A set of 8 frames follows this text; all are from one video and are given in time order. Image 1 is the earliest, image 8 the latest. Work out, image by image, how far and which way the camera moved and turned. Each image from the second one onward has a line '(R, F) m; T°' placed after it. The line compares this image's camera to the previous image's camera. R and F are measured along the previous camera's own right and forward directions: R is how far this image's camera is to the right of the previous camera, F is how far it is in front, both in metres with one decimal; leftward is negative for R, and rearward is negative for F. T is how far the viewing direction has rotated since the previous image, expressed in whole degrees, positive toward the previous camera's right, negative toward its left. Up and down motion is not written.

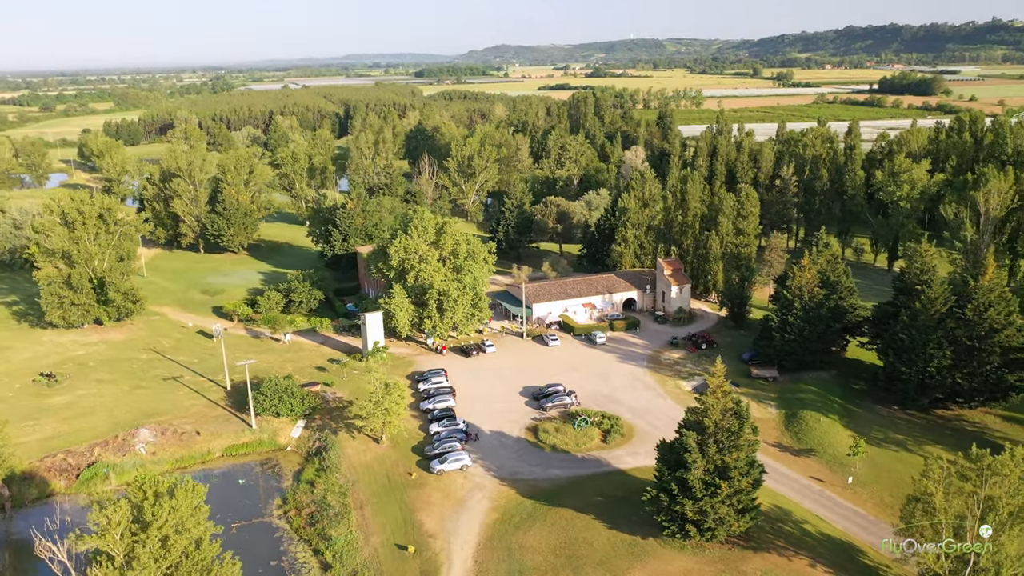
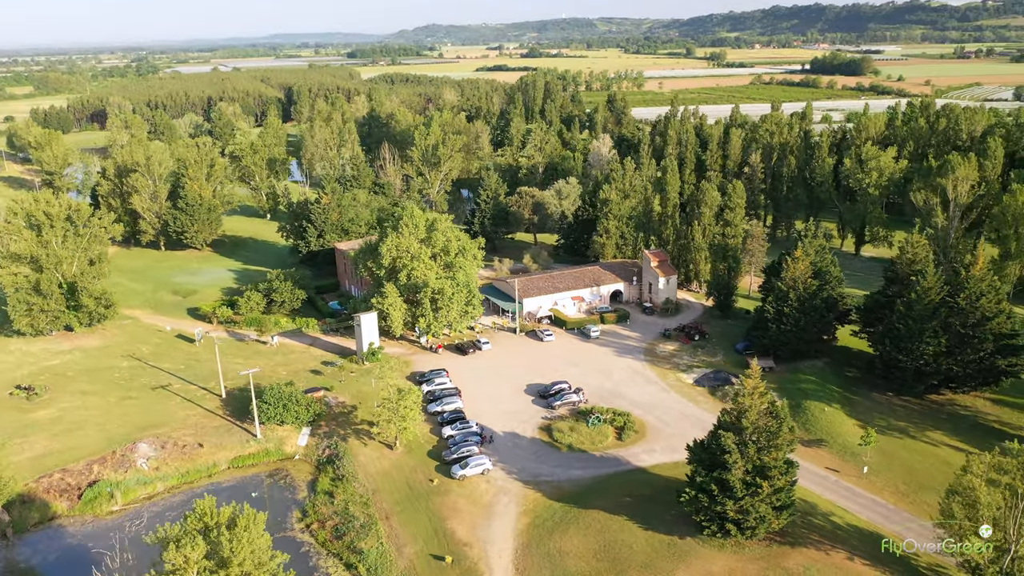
(-4.0, +0.4) m; +4°
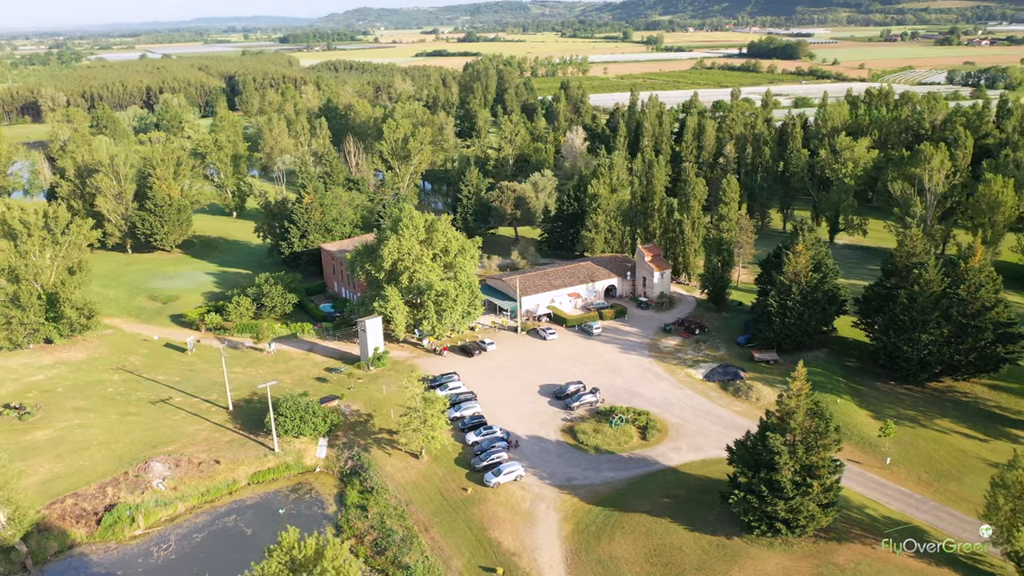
(-4.4, +0.4) m; +4°
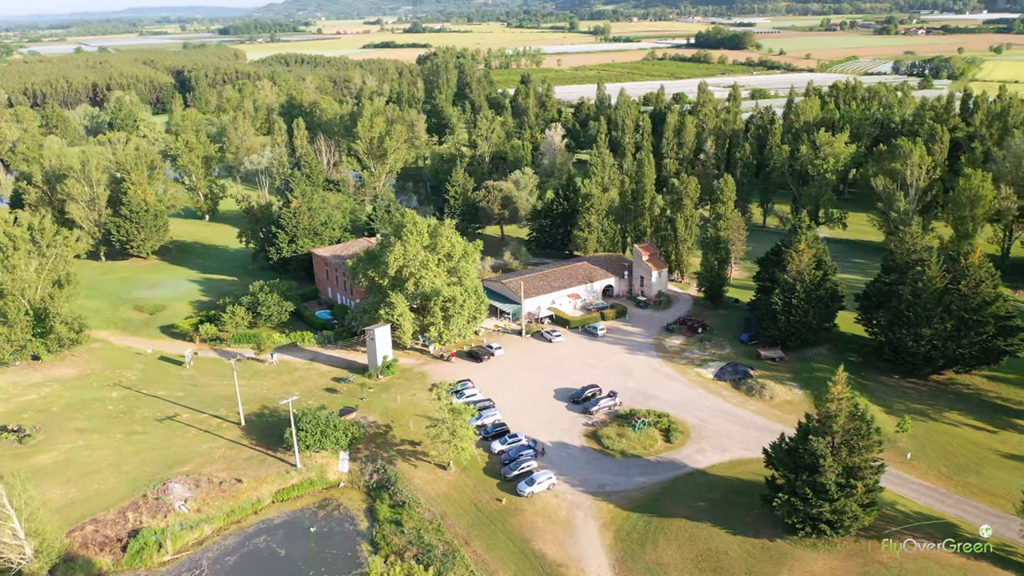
(-4.0, +0.3) m; +4°
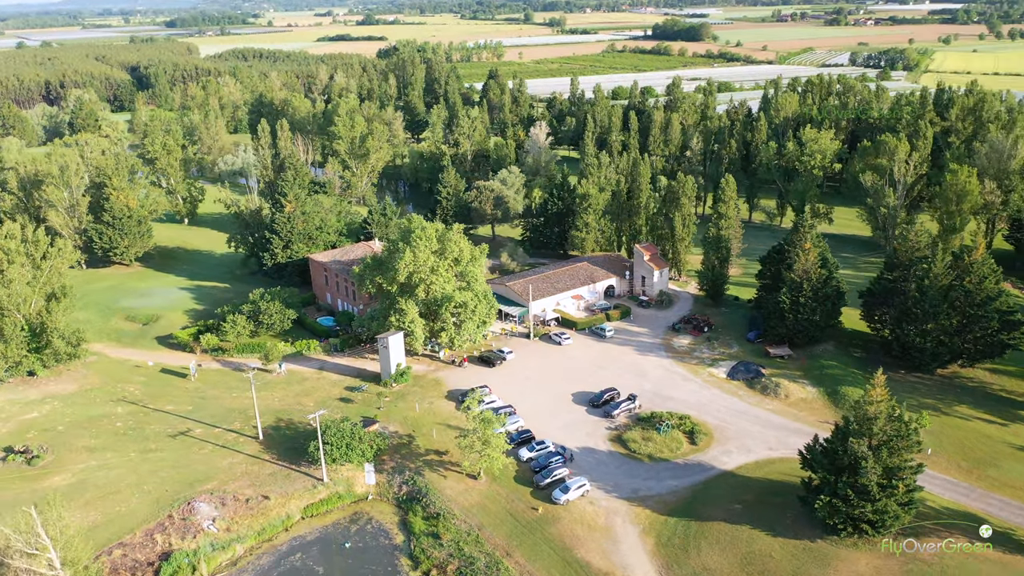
(-3.7, +0.2) m; +3°
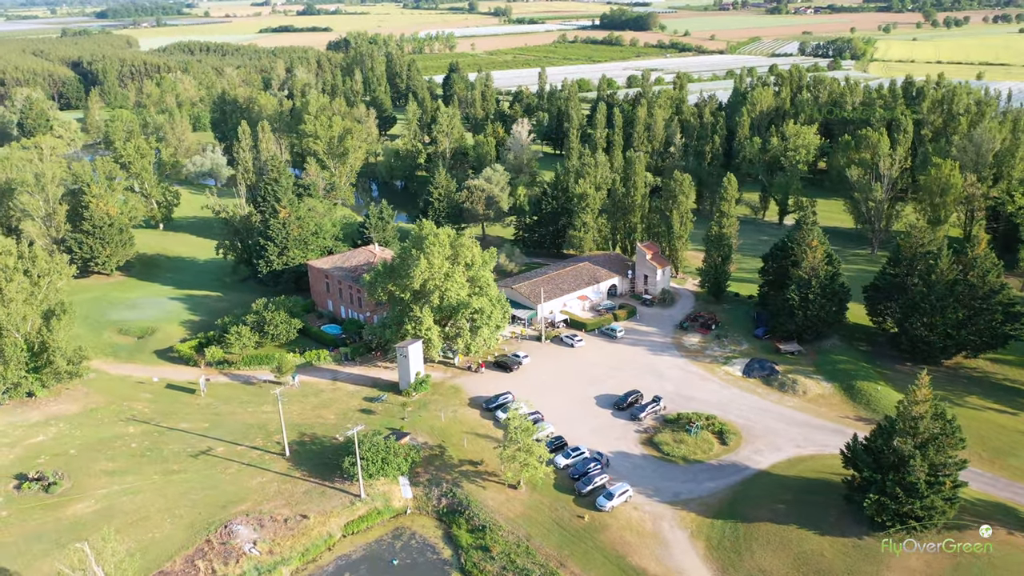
(-4.6, +0.3) m; +4°
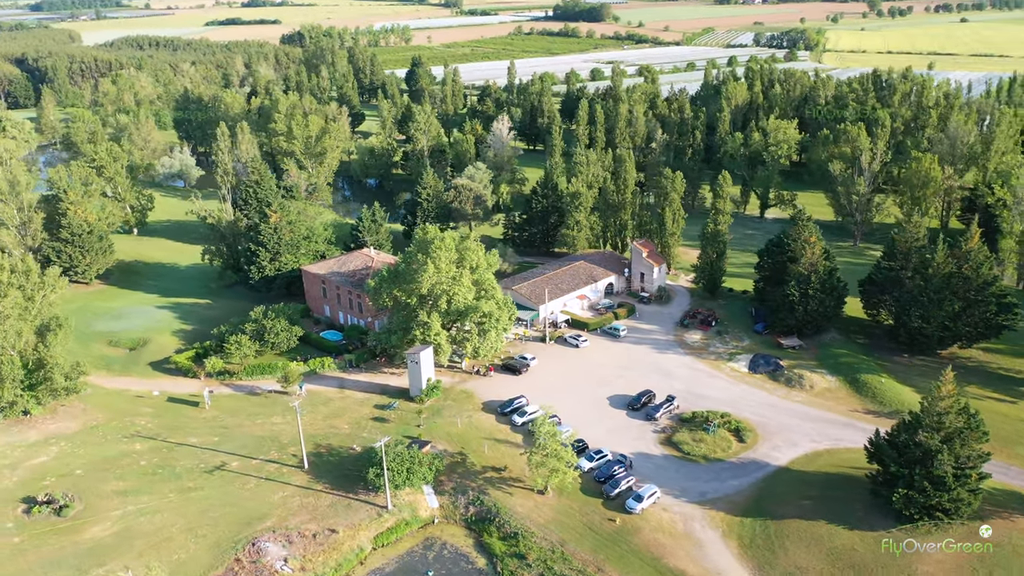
(-3.6, +0.2) m; +3°
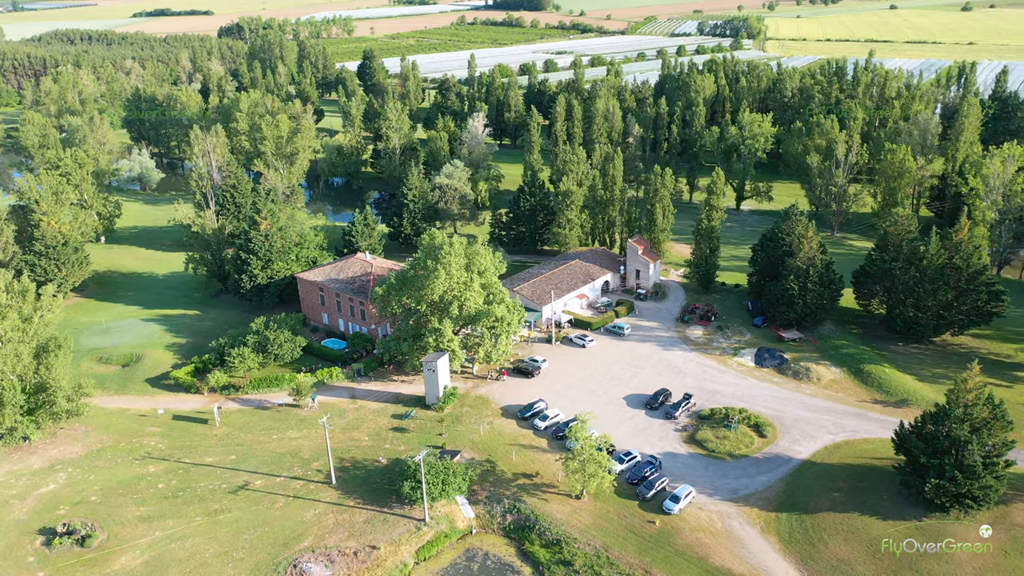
(-4.7, +0.2) m; +4°
